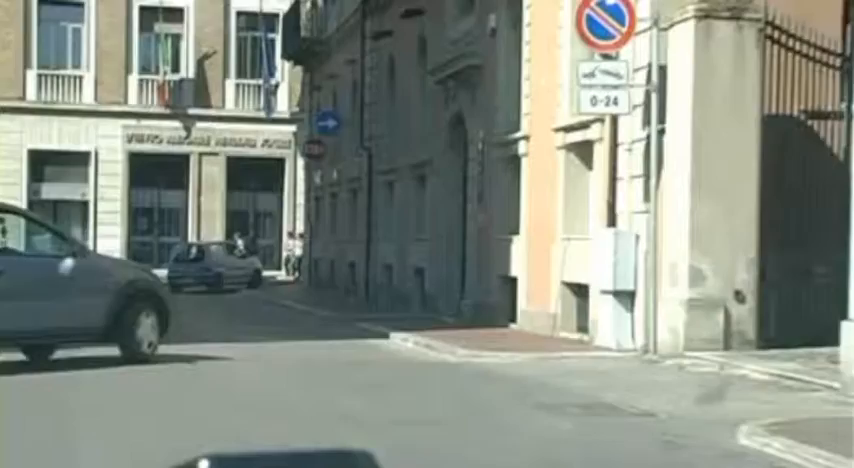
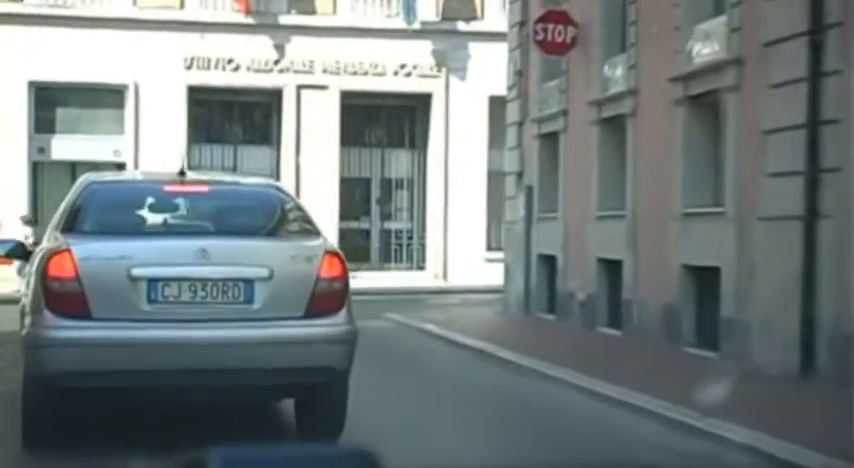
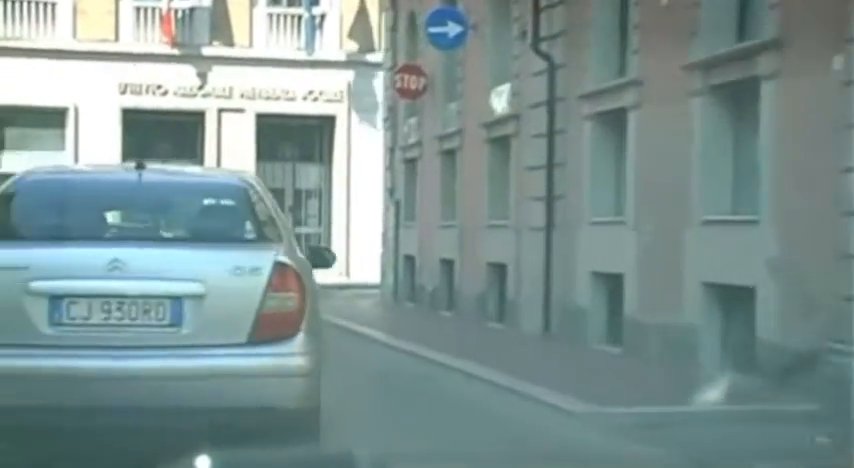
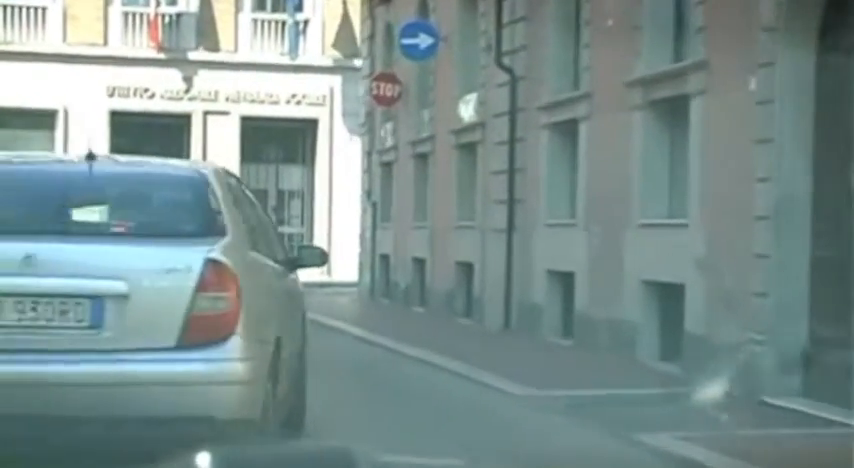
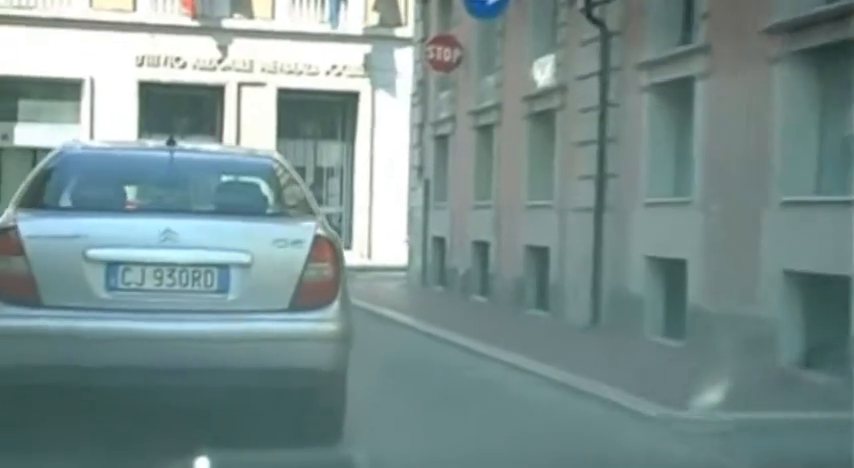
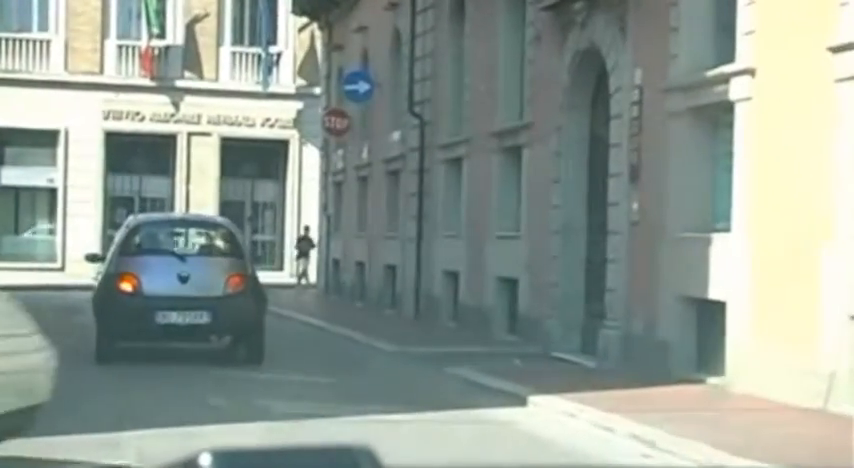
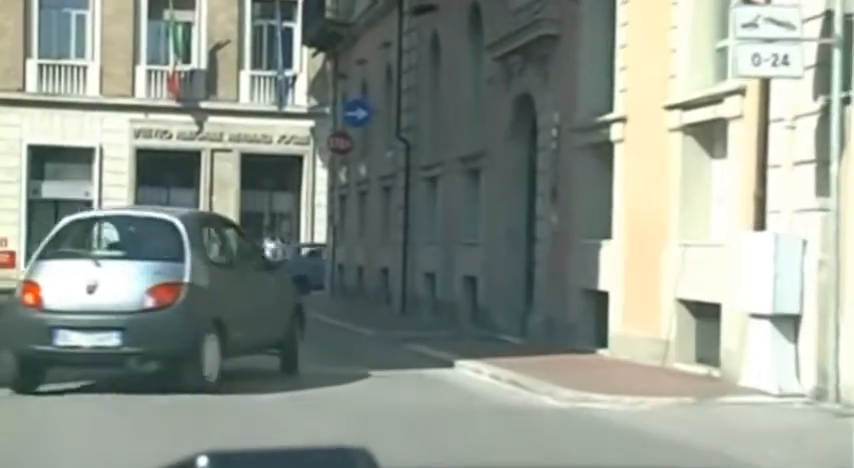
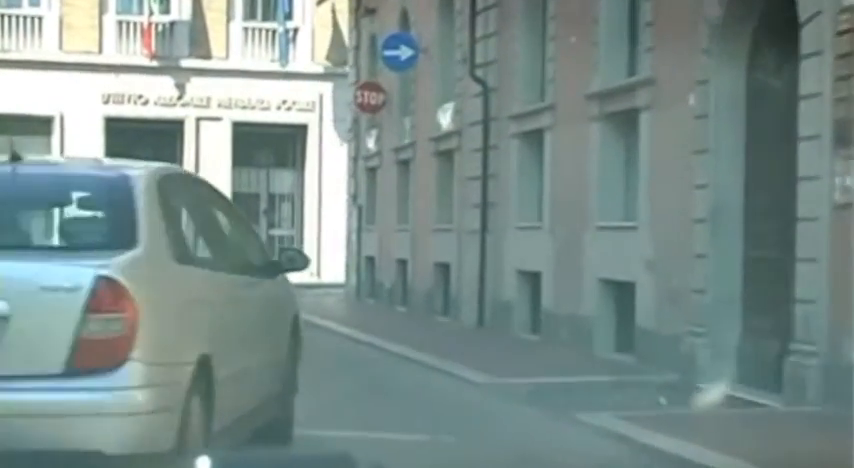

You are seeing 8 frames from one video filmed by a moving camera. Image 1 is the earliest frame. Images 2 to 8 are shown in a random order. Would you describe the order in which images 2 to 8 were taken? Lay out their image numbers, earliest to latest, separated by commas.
7, 6, 8, 4, 3, 5, 2
